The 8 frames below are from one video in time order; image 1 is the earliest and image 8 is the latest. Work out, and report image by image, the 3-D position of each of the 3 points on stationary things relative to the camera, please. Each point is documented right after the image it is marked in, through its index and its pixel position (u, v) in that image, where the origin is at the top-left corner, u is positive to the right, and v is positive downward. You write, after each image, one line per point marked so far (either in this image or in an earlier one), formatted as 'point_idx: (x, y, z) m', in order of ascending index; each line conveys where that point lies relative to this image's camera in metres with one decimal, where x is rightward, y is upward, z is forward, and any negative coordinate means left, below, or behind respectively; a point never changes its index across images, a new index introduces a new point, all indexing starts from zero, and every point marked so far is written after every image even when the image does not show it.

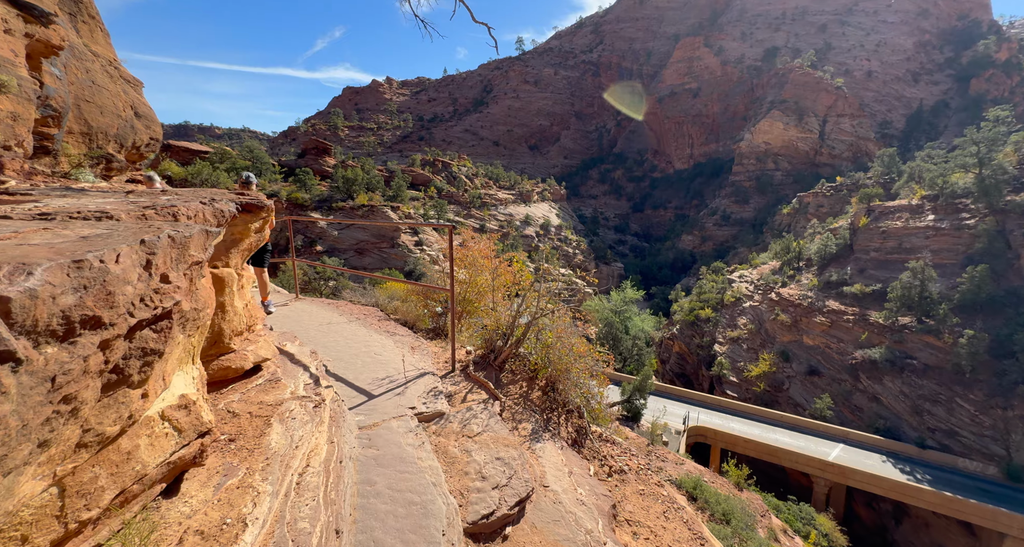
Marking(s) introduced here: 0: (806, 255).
0: (+12.7, +0.8, +19.1) m
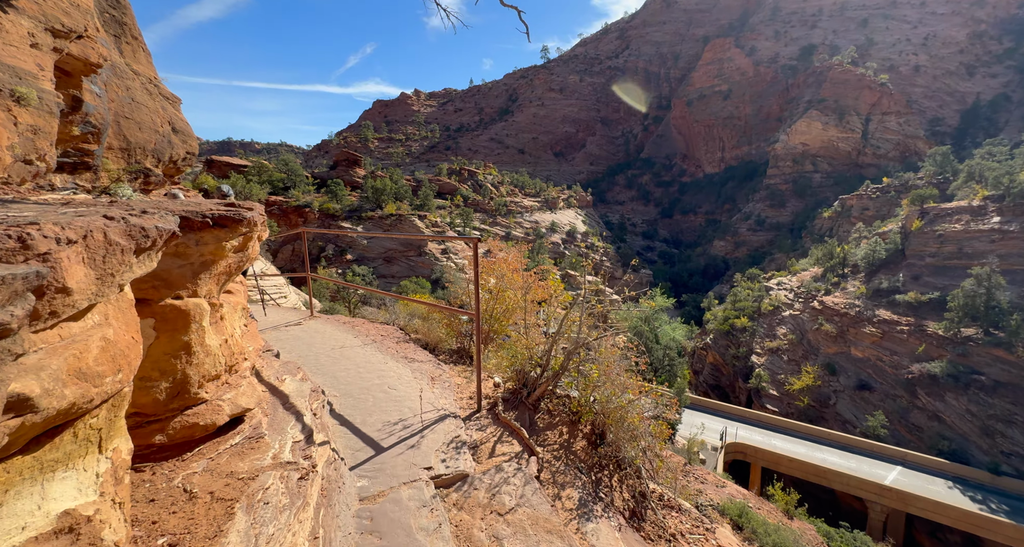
0: (+13.9, +0.5, +18.1) m
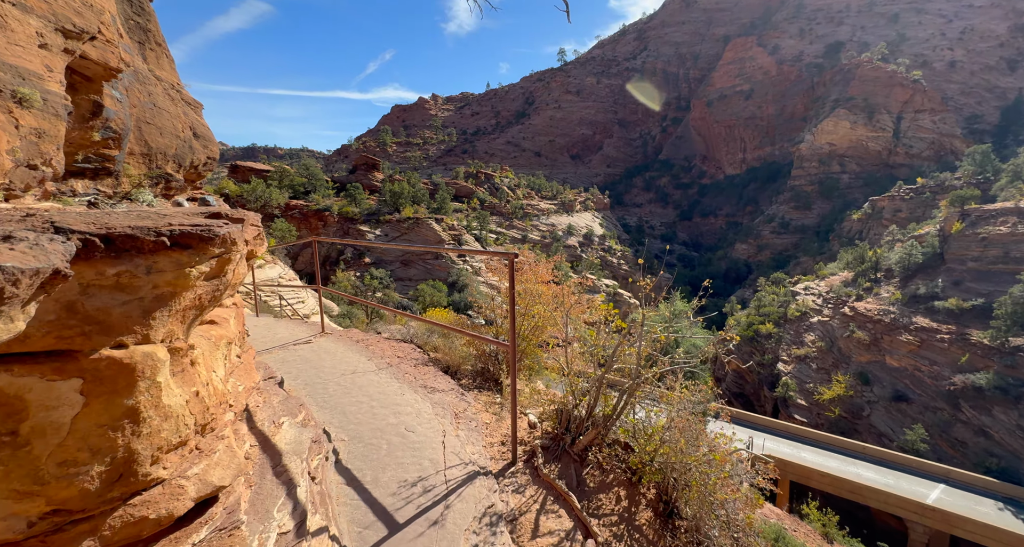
0: (+14.6, +0.3, +17.4) m
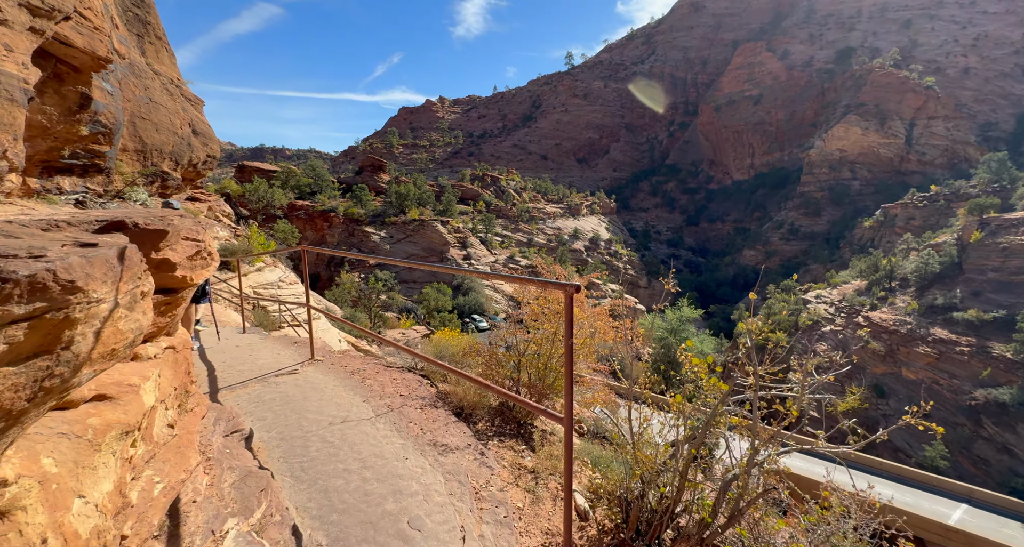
0: (+14.8, 0.0, +17.0) m
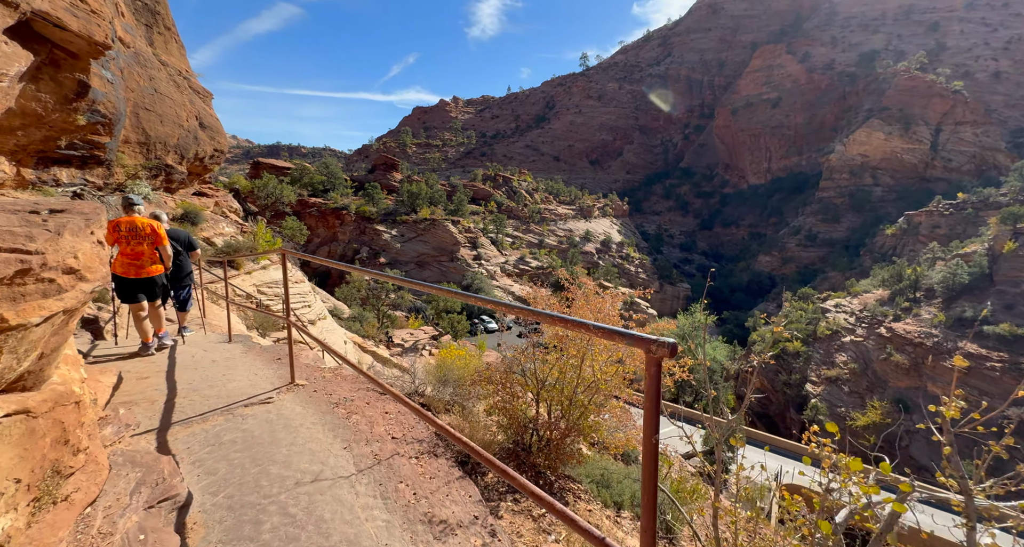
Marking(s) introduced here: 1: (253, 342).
0: (+15.2, -0.4, +16.5) m
1: (-2.9, -0.8, +4.9) m
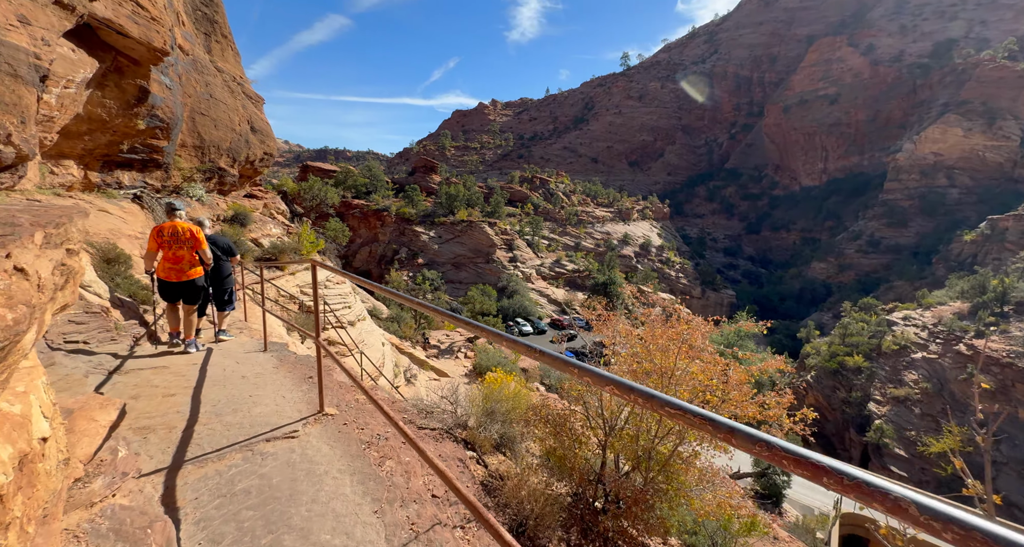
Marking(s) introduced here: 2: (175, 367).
0: (+16.5, -0.8, +14.8) m
1: (-2.4, -0.8, +4.7) m
2: (-3.0, -0.8, +3.9) m
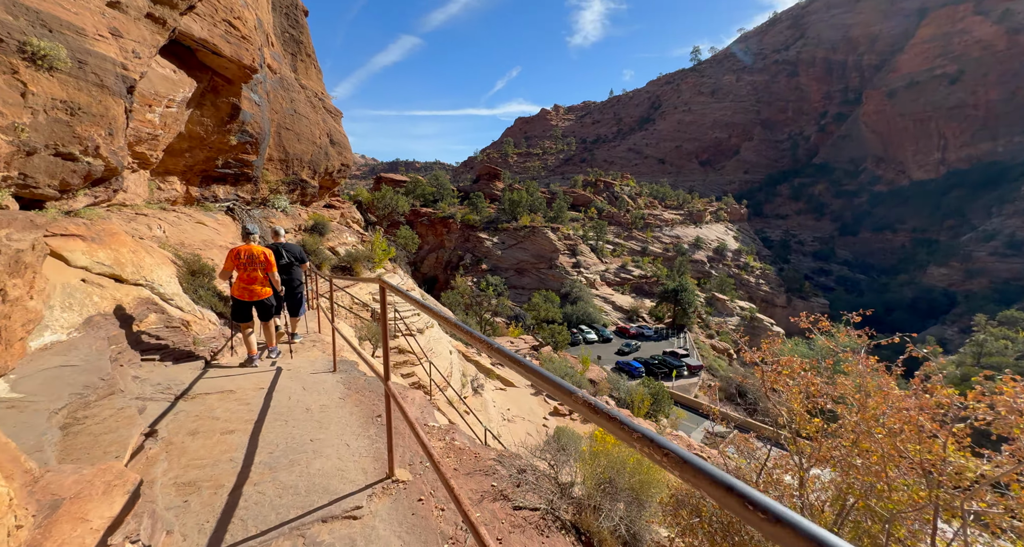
0: (+18.7, -1.0, +11.7) m
1: (-1.4, -1.0, +4.3) m
2: (-2.2, -0.9, +3.5) m
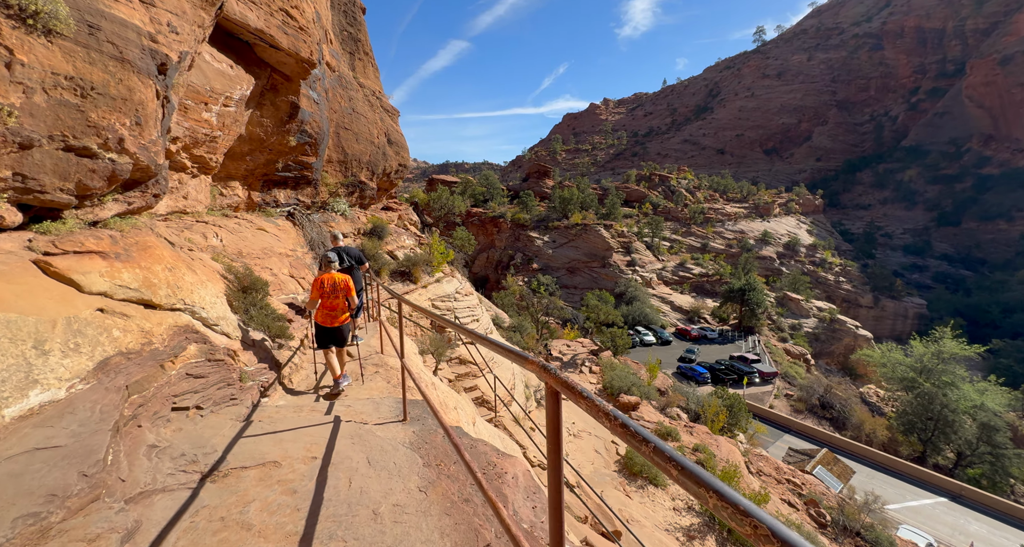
0: (+20.3, -0.9, +8.3) m
1: (-0.5, -1.1, +3.2) m
2: (-1.2, -1.1, +2.5) m
